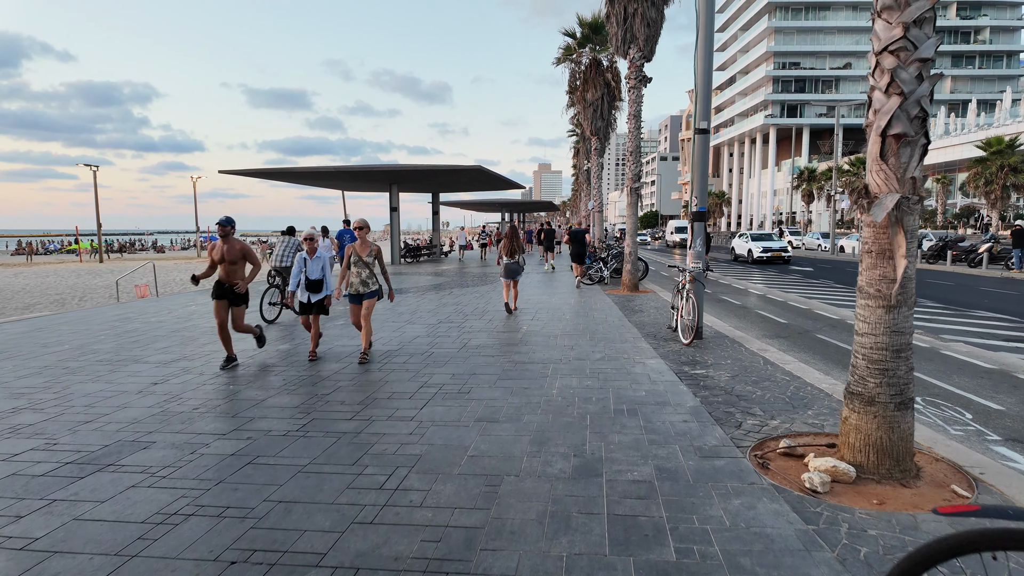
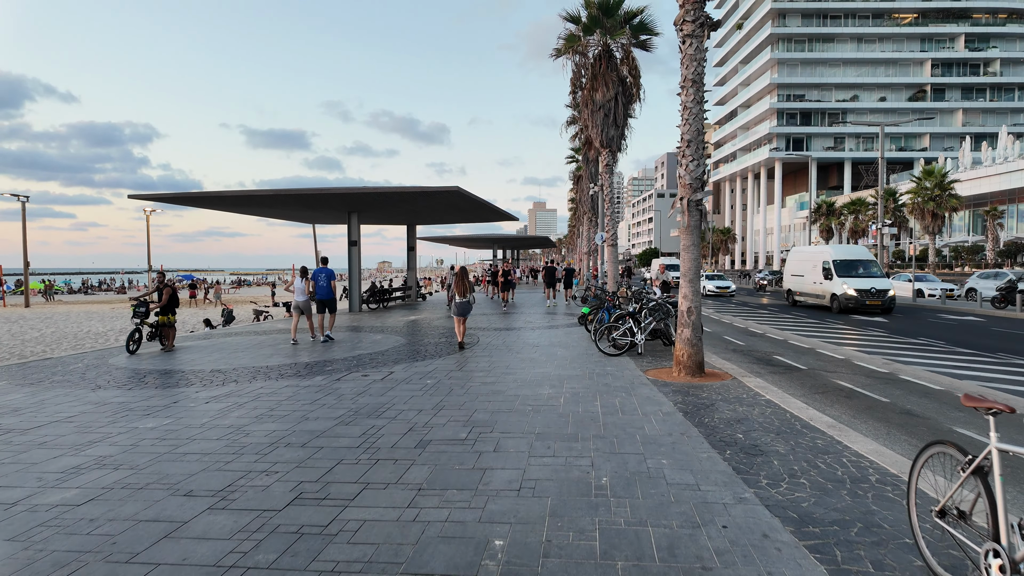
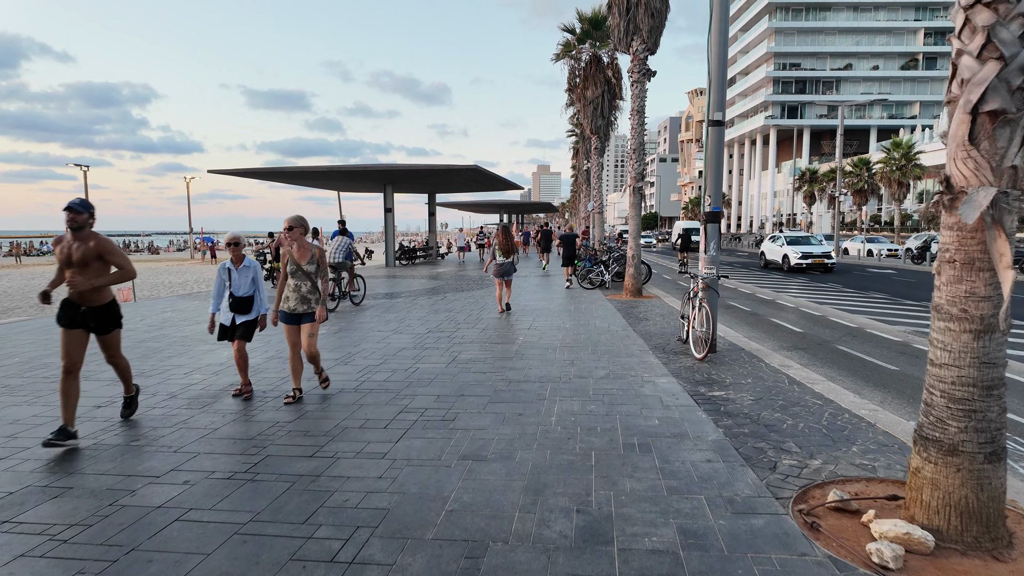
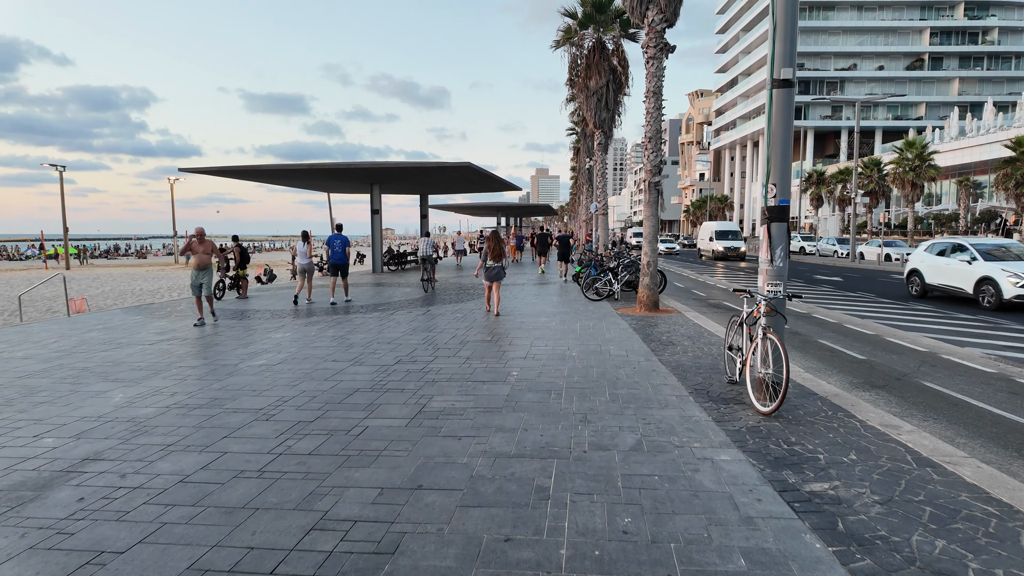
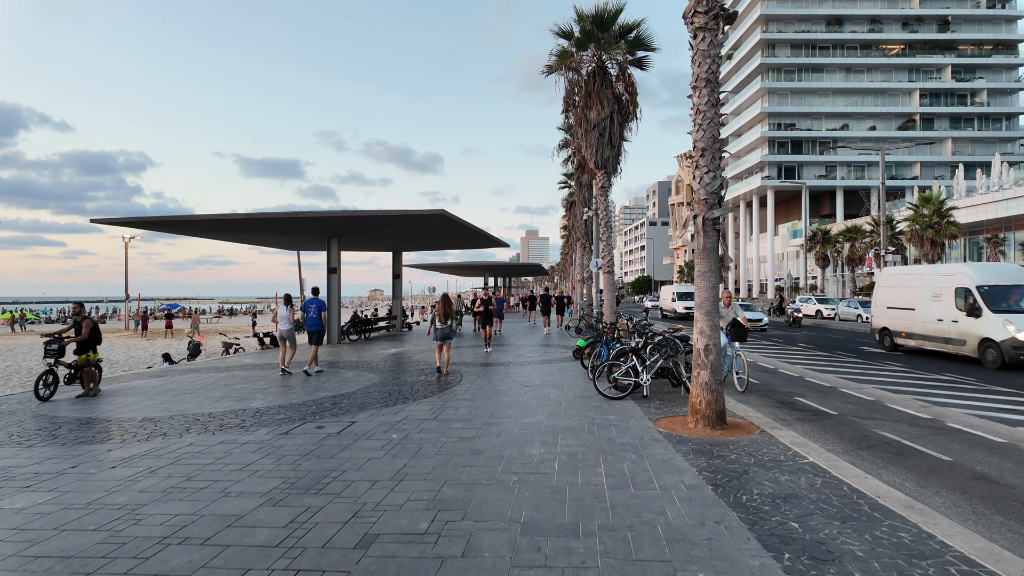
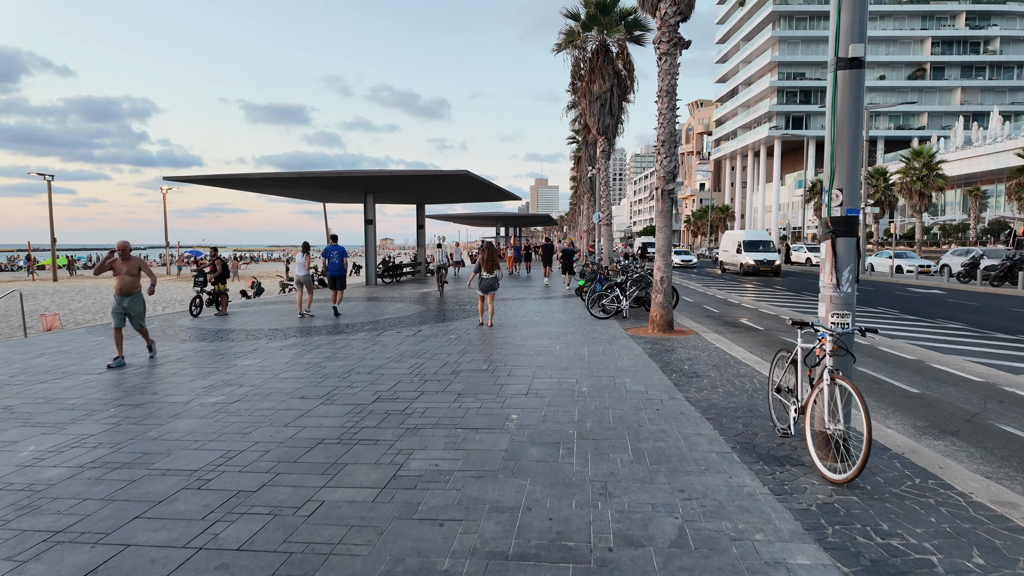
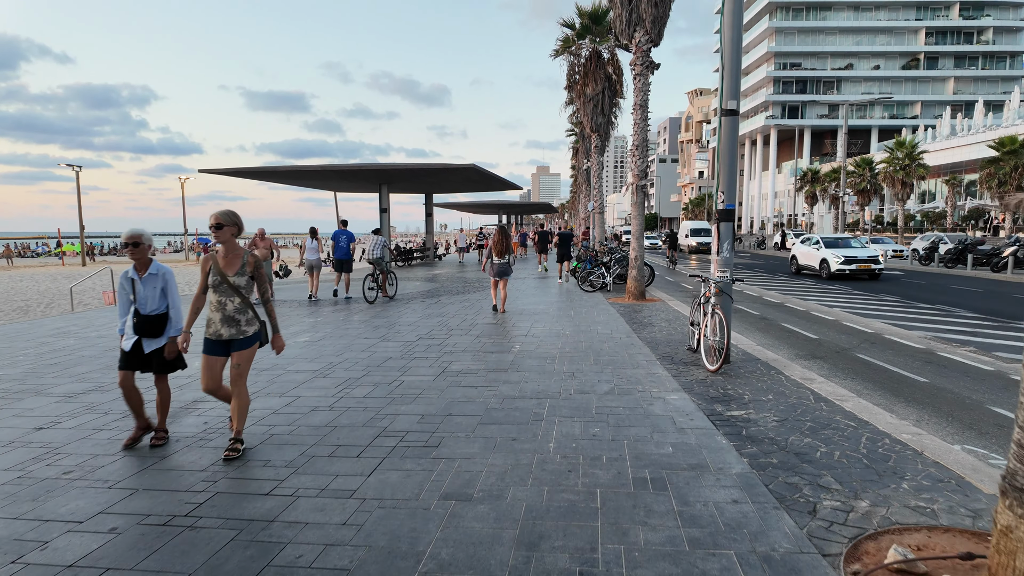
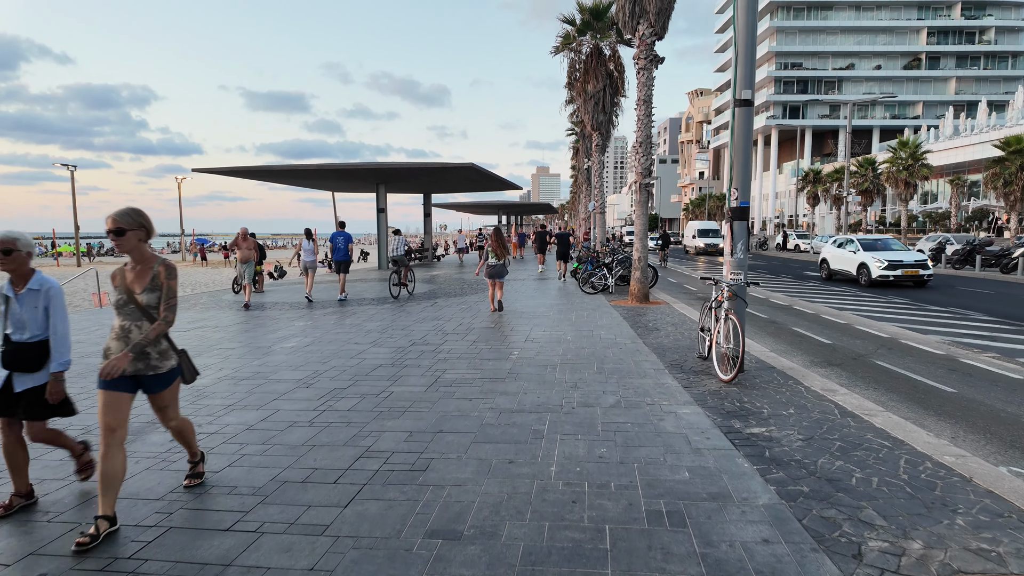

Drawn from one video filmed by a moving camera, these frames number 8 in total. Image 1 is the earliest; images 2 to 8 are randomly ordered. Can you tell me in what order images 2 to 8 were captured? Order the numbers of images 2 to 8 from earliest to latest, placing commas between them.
3, 7, 8, 4, 6, 2, 5
